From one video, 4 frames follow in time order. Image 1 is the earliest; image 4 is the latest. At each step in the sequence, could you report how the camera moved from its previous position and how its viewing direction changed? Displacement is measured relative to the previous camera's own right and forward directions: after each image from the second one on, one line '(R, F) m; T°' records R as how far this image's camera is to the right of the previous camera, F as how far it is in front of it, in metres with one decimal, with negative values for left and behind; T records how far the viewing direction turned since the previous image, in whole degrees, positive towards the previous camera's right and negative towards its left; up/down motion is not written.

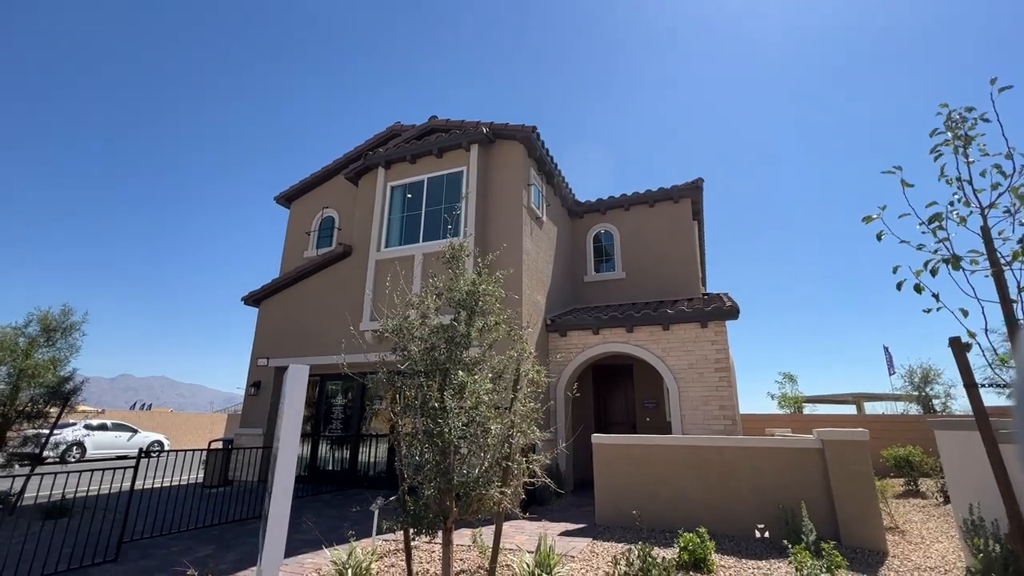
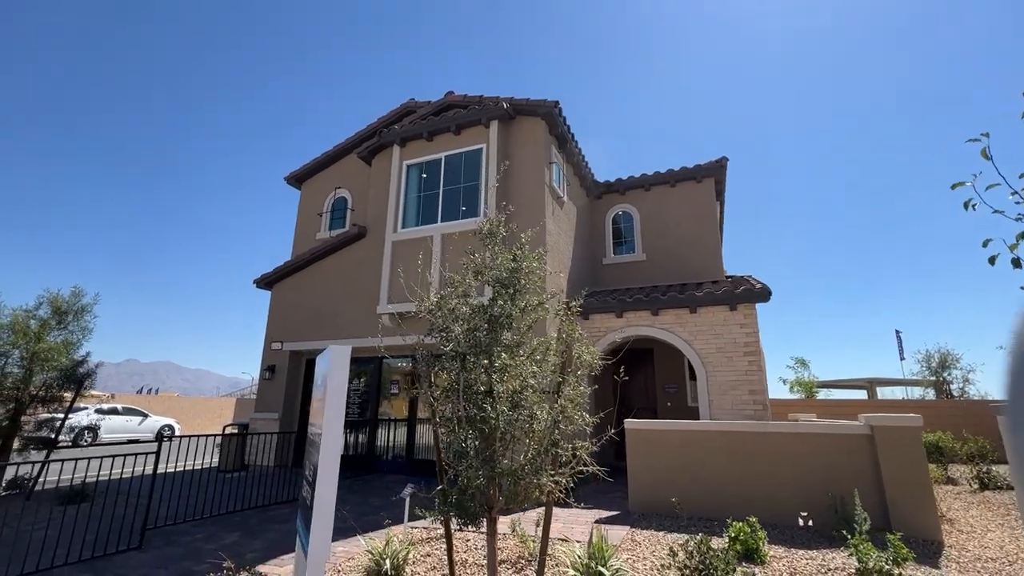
(-0.4, +0.3) m; 0°
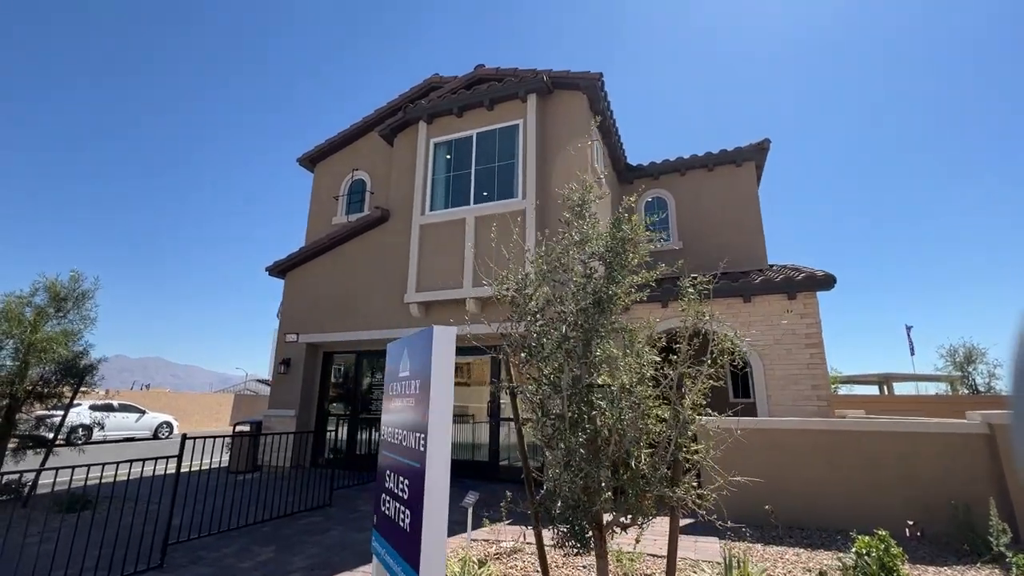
(-1.0, +0.8) m; +1°
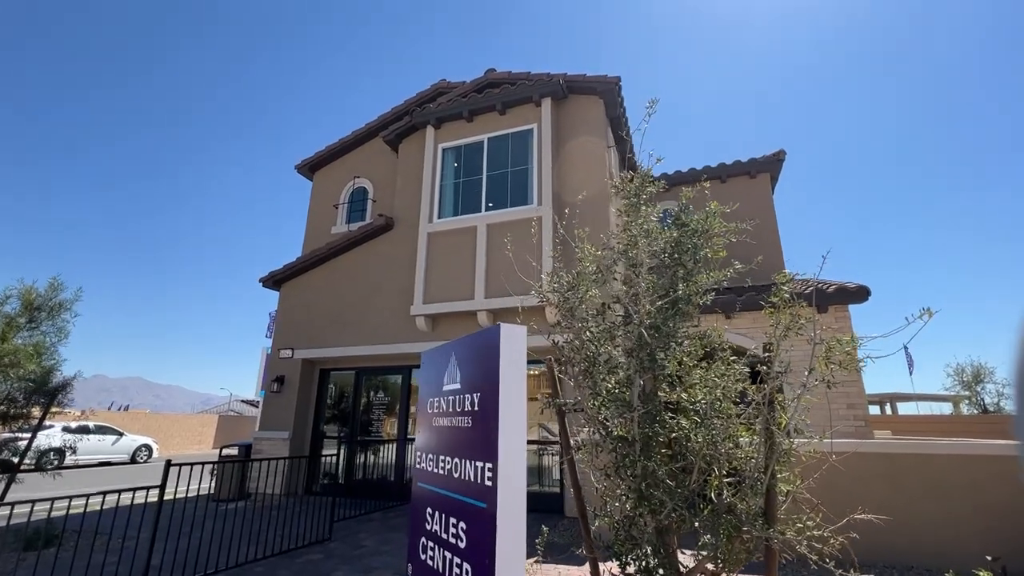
(-0.5, +0.6) m; +1°
